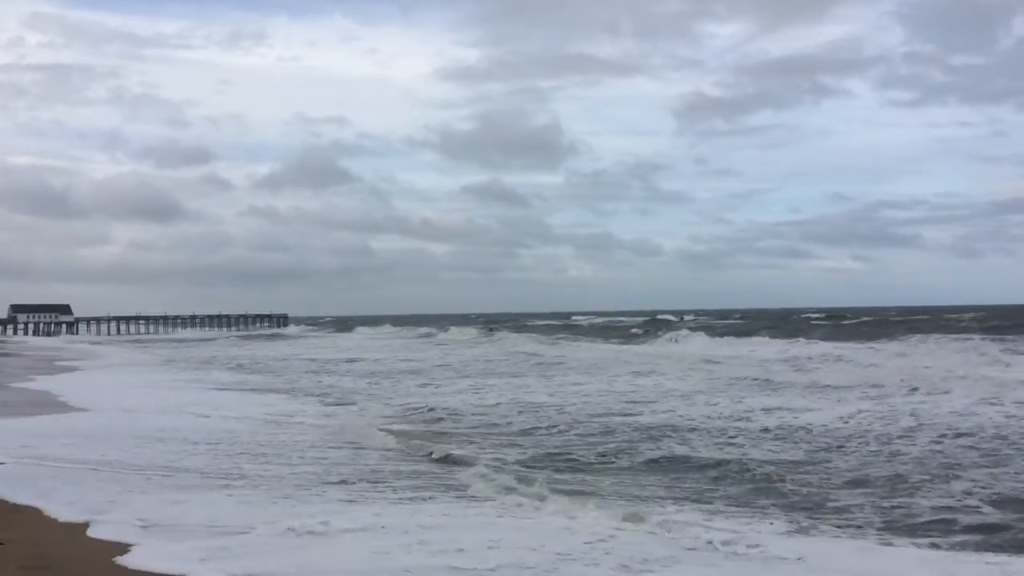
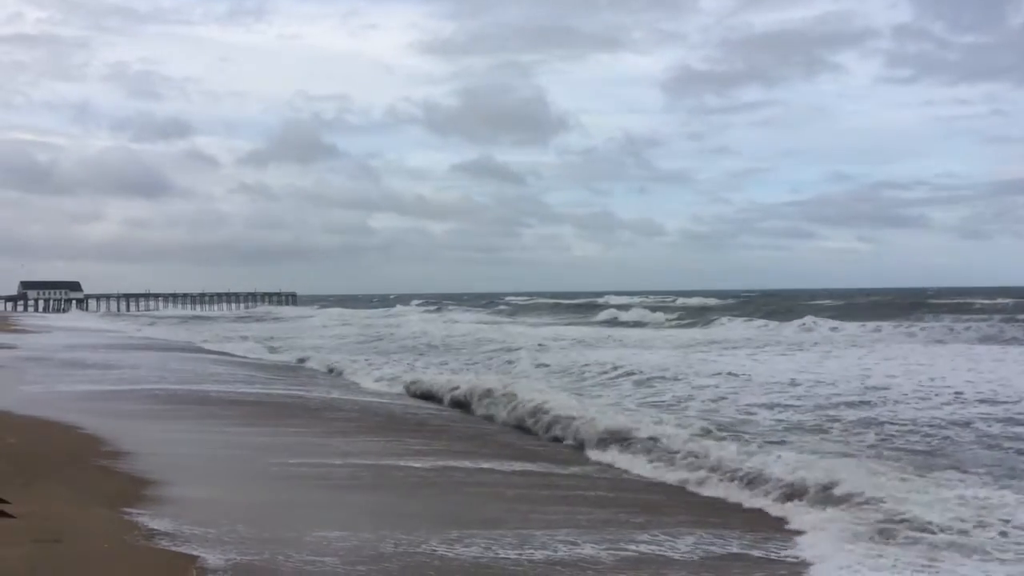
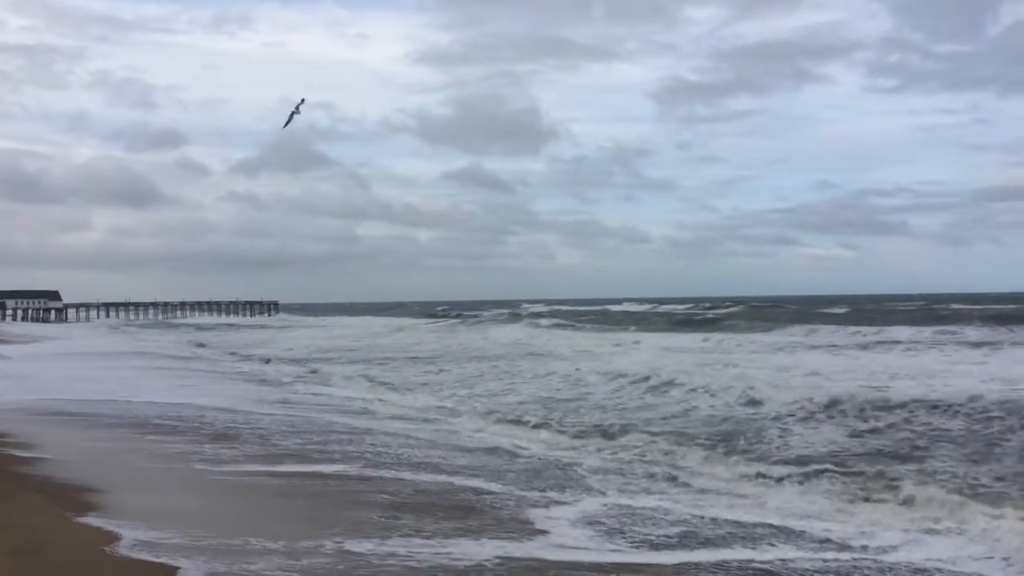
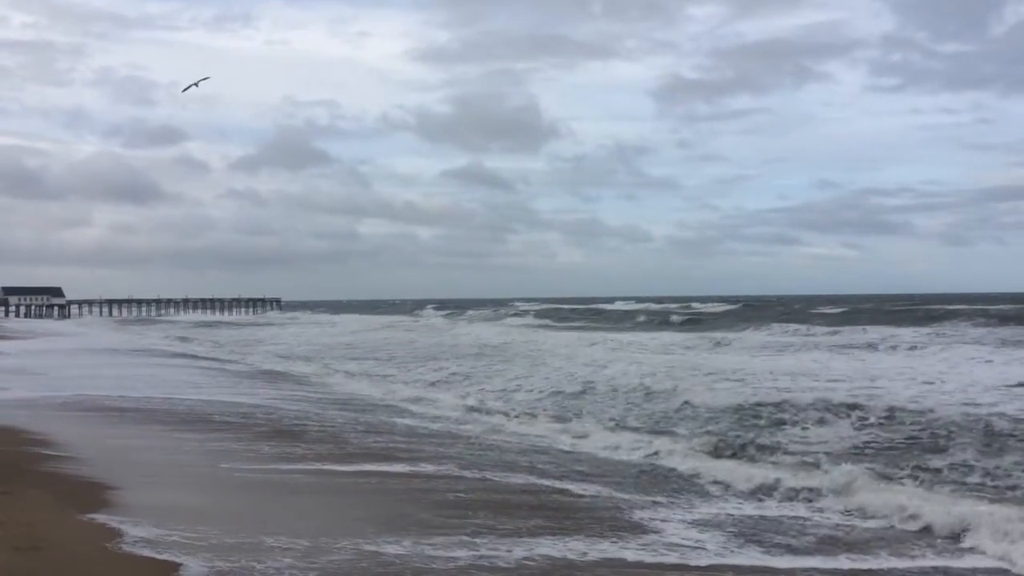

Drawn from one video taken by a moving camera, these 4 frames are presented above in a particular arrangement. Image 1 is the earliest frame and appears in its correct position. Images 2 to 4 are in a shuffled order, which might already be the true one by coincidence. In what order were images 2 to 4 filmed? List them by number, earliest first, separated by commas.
3, 4, 2
